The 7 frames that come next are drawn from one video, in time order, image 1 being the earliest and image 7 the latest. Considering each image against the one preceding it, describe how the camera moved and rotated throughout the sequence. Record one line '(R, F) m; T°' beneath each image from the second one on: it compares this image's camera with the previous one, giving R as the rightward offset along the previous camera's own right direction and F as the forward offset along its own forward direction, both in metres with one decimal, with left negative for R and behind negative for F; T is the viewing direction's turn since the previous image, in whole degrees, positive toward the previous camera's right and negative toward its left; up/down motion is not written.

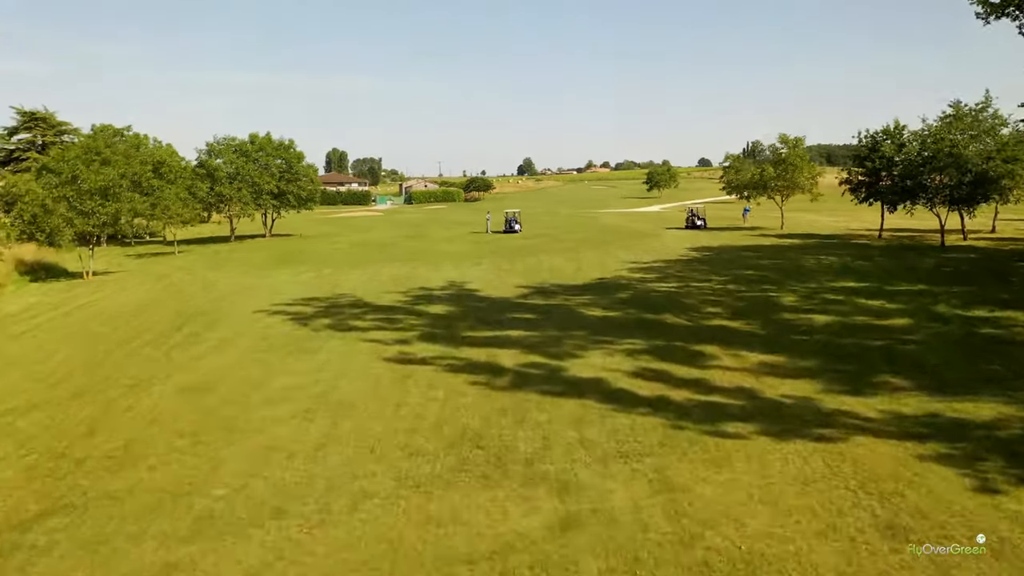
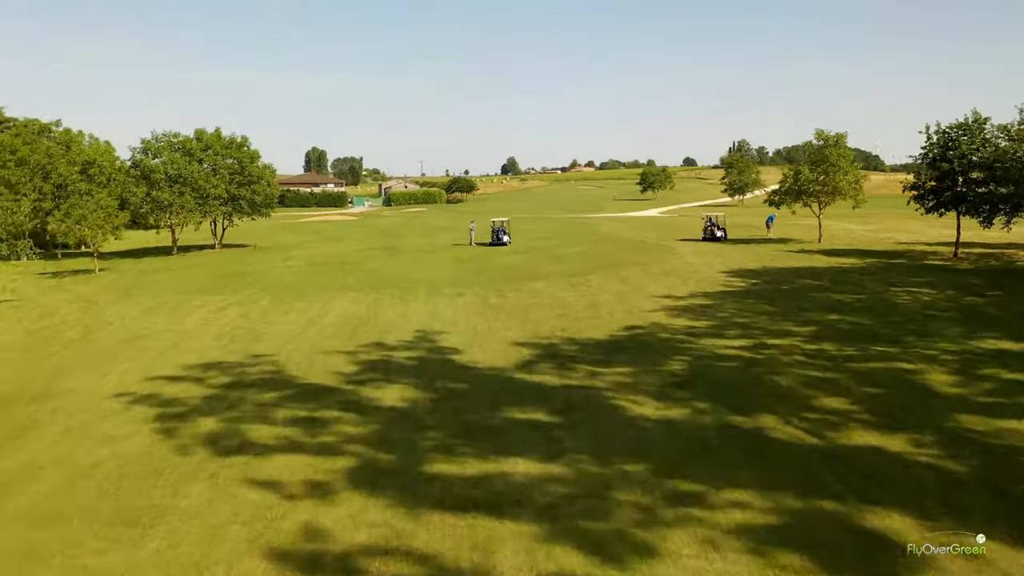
(-0.2, +7.0) m; +1°
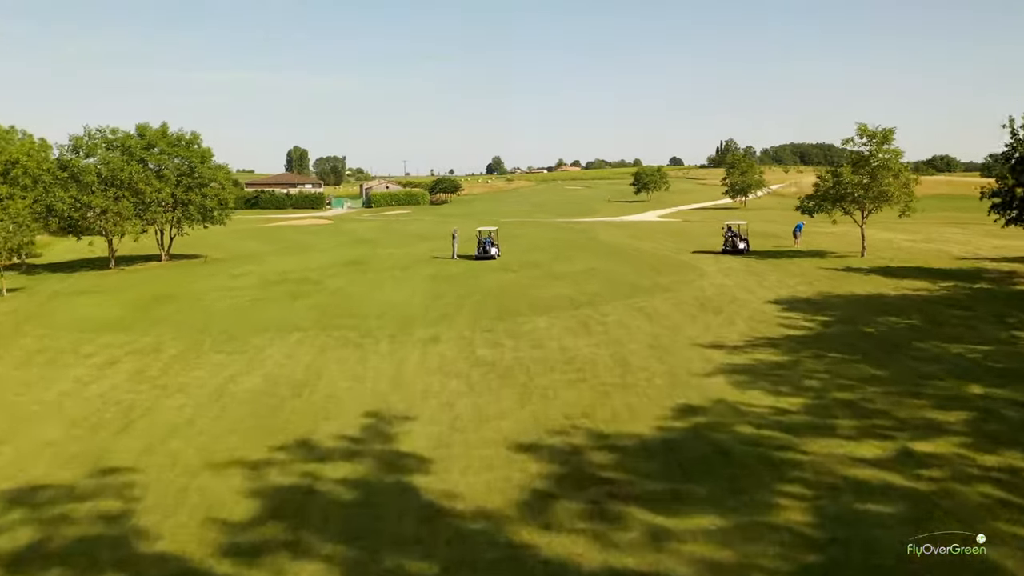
(-0.2, +5.7) m; +1°
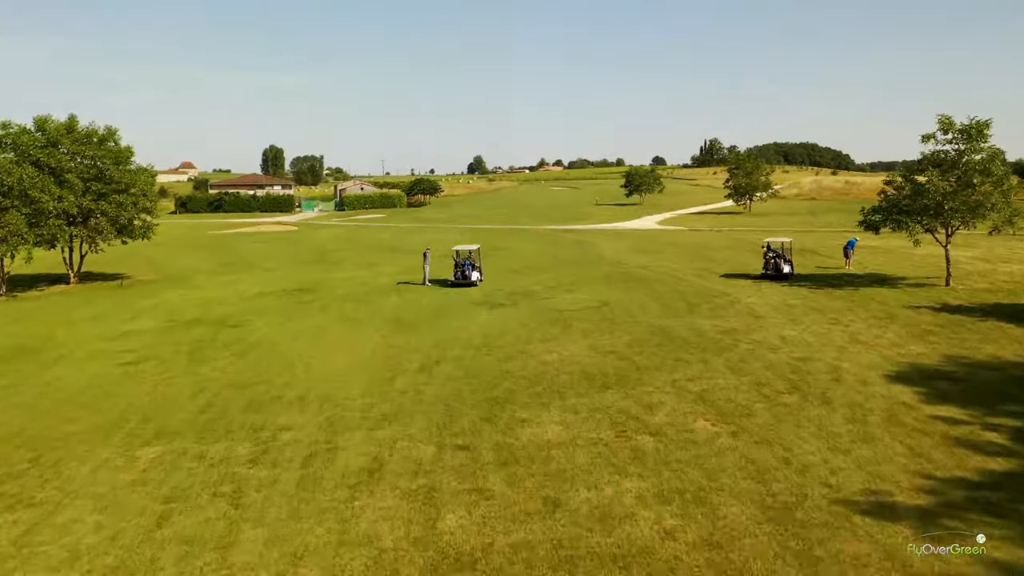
(-0.2, +7.3) m; +1°
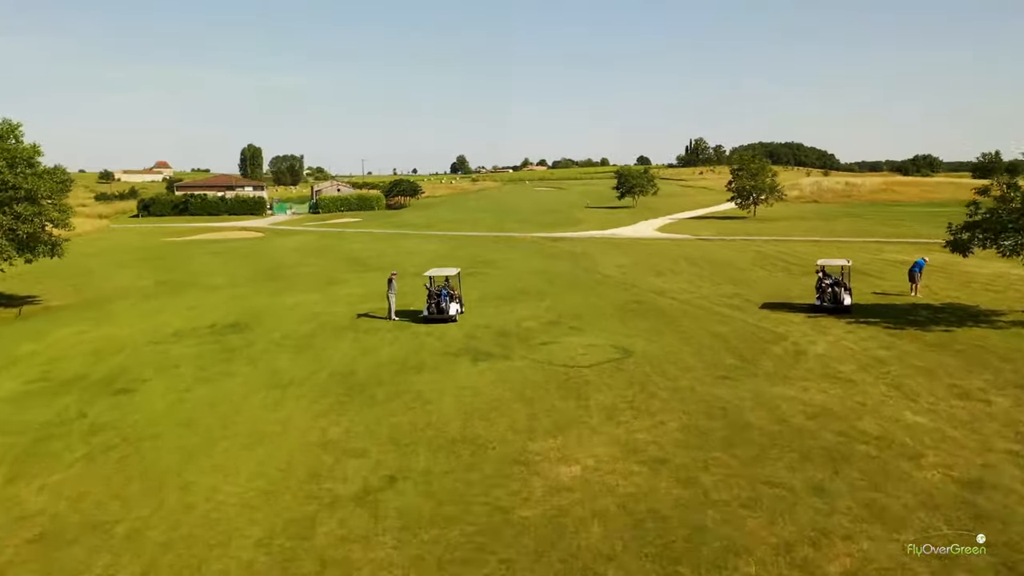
(-0.1, +5.9) m; +1°
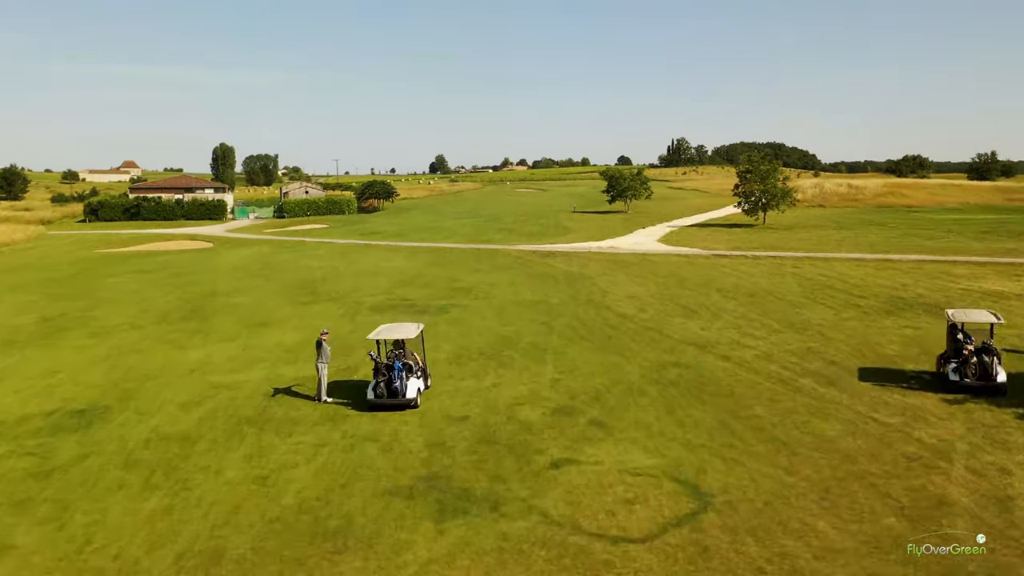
(-0.2, +7.4) m; +2°
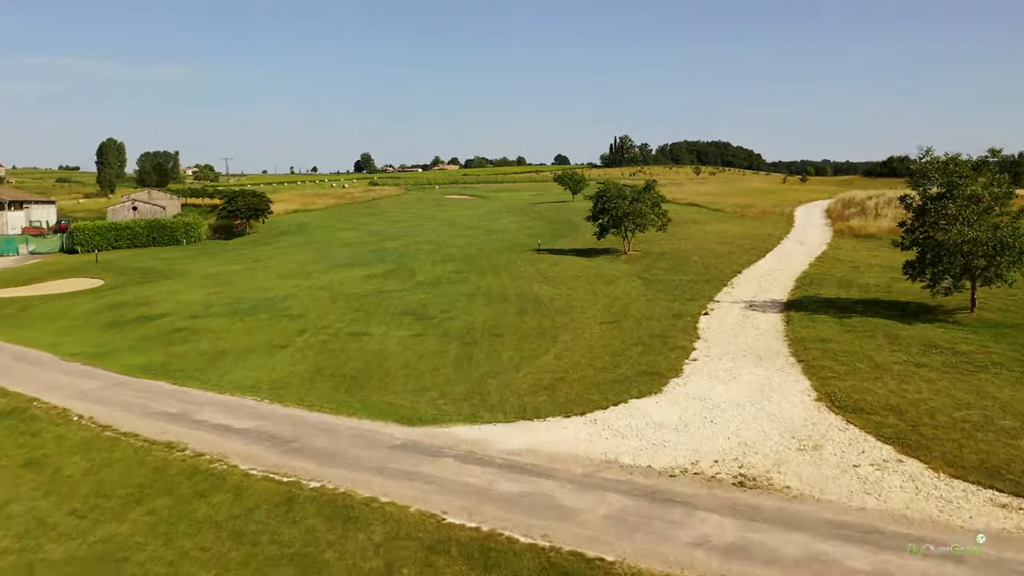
(+0.8, +34.4) m; +5°
